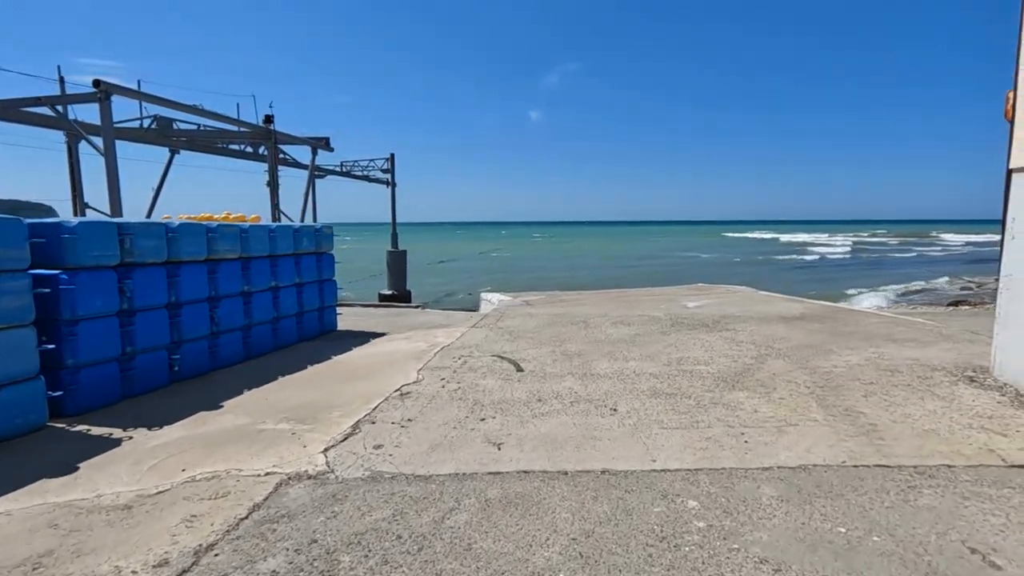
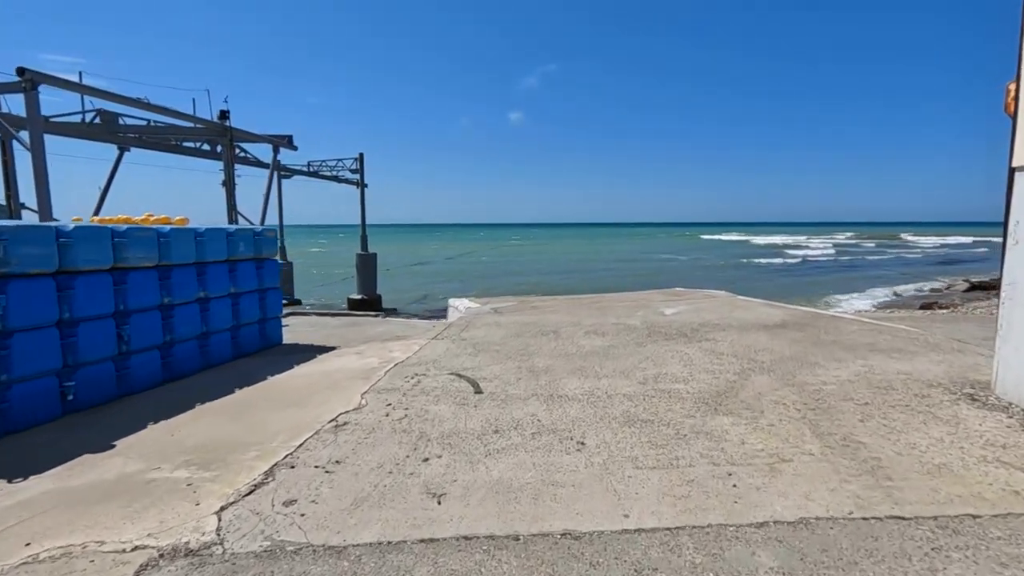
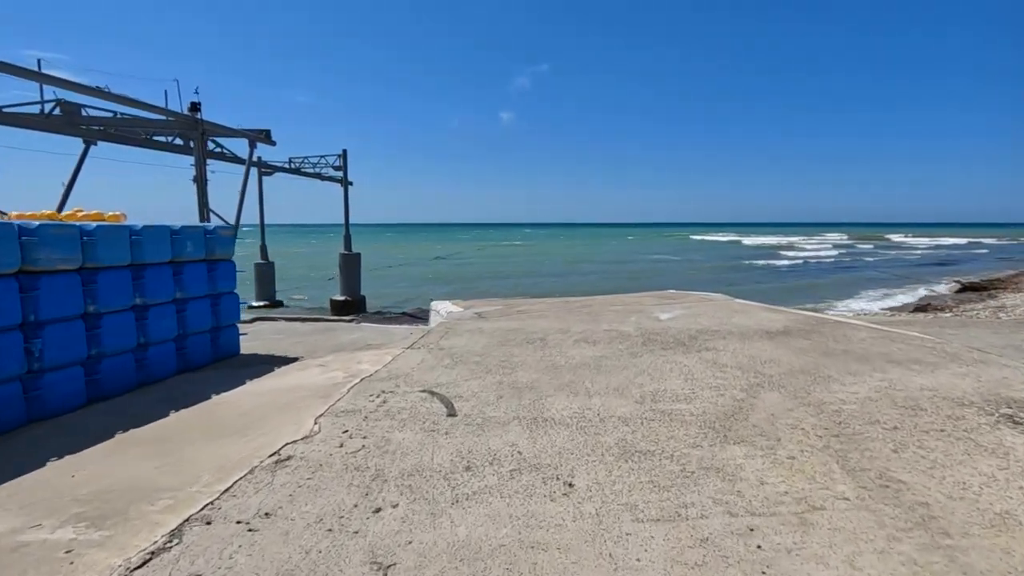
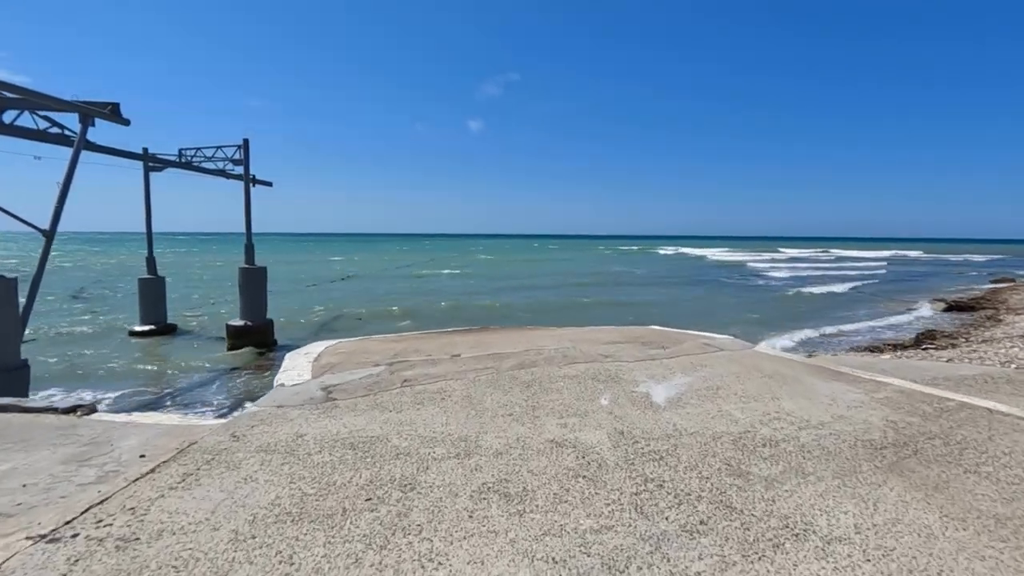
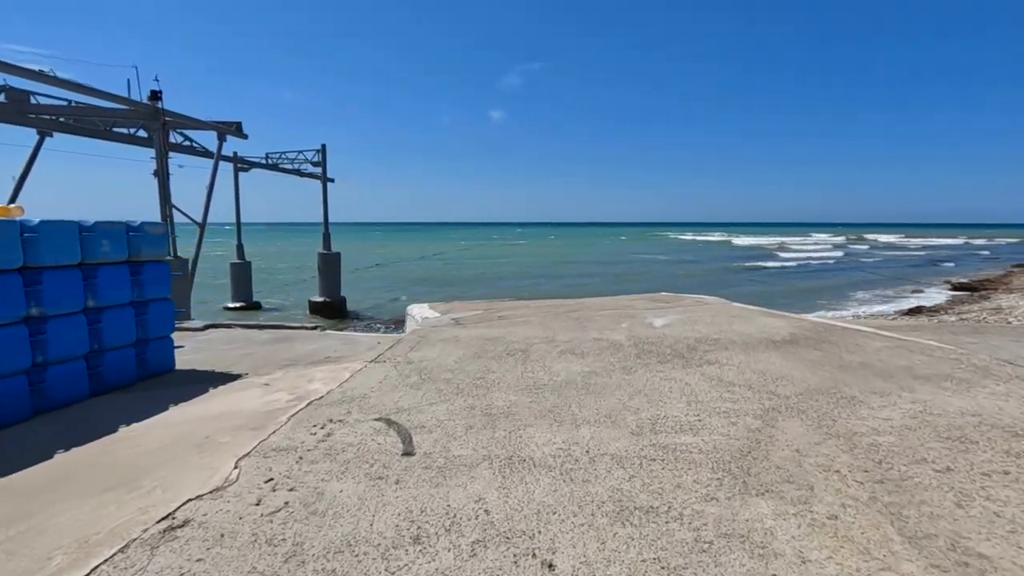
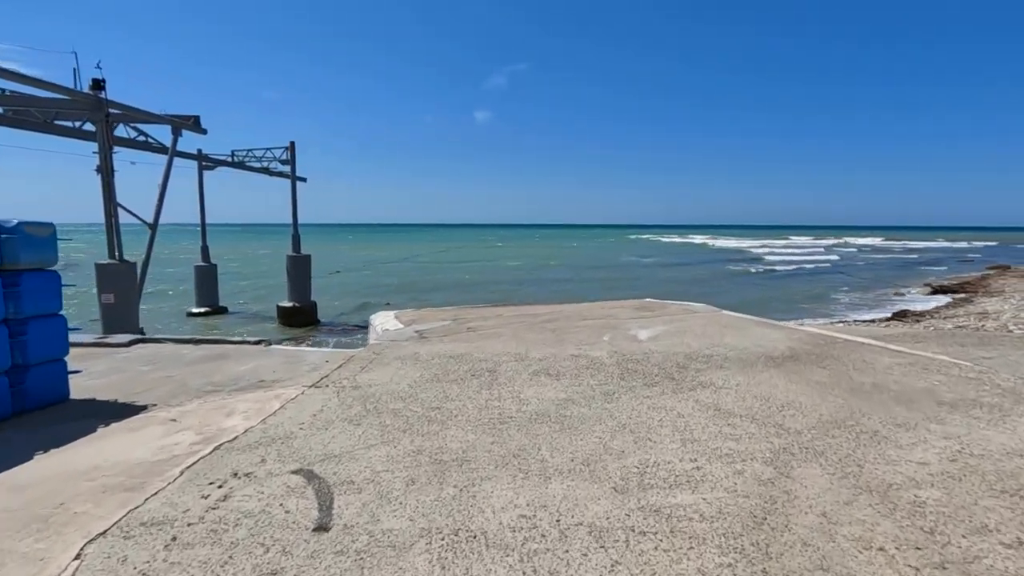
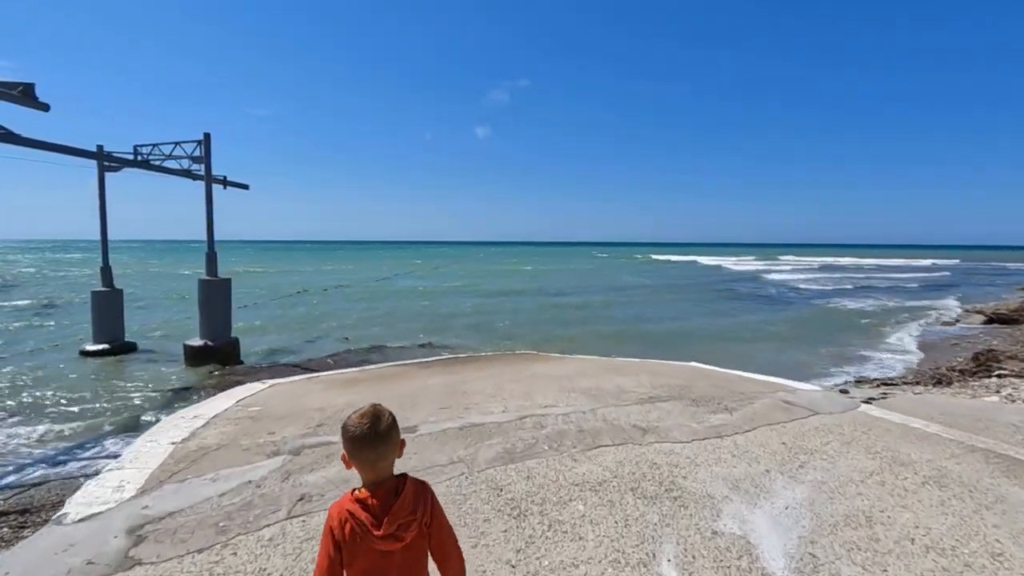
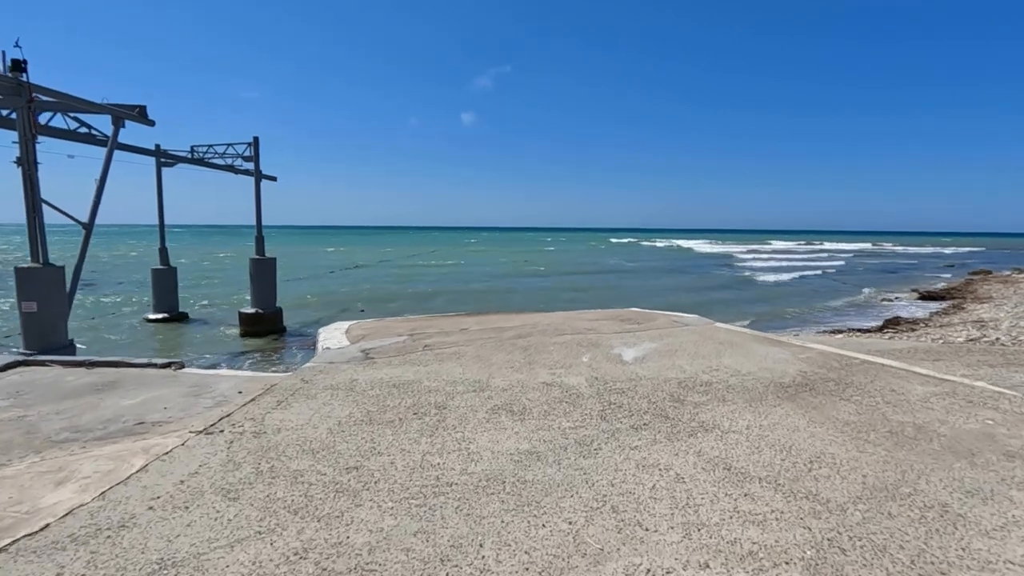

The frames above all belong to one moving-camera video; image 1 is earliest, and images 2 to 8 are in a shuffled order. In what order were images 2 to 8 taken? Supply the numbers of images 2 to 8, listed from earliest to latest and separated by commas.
2, 3, 5, 6, 8, 4, 7
